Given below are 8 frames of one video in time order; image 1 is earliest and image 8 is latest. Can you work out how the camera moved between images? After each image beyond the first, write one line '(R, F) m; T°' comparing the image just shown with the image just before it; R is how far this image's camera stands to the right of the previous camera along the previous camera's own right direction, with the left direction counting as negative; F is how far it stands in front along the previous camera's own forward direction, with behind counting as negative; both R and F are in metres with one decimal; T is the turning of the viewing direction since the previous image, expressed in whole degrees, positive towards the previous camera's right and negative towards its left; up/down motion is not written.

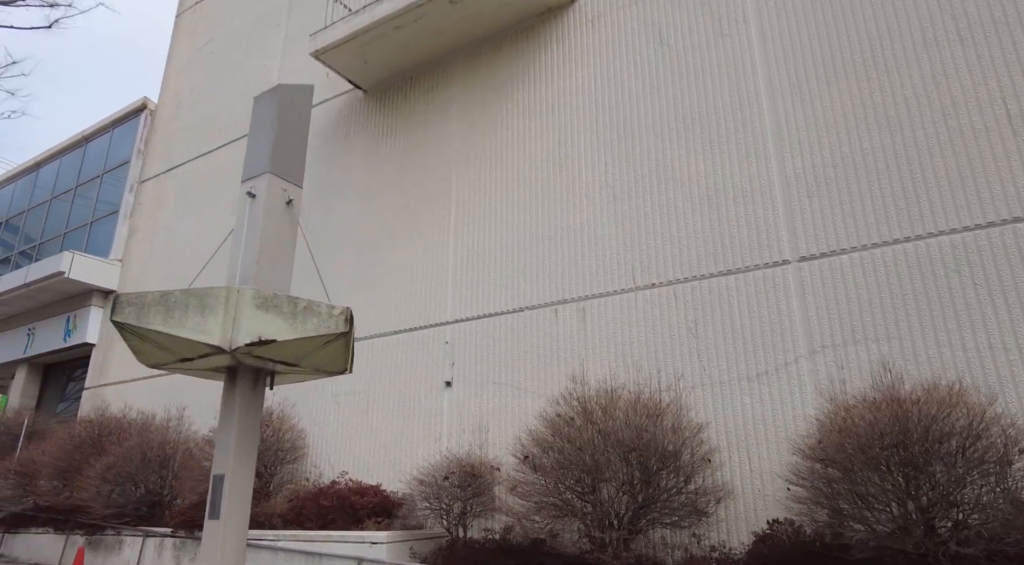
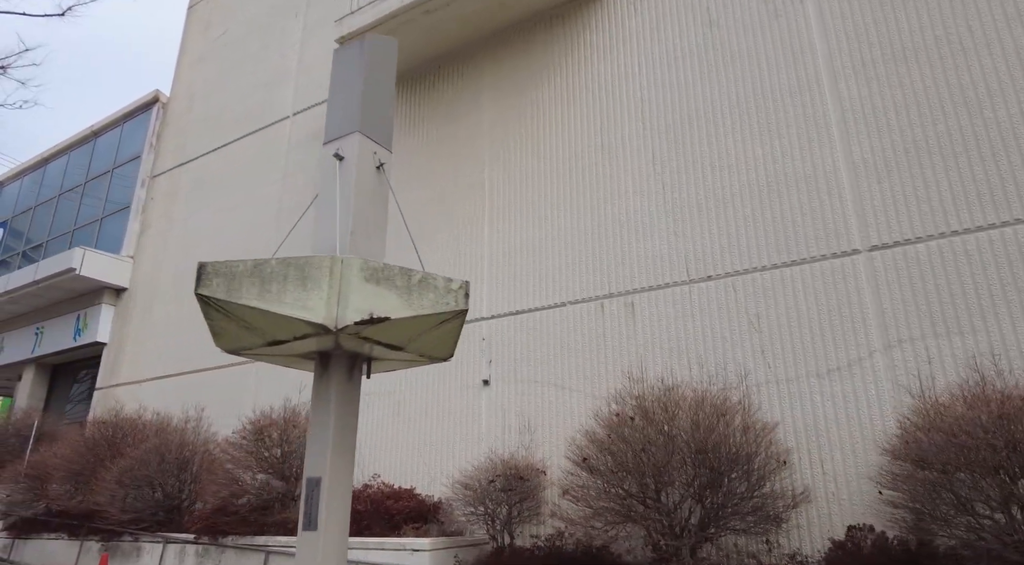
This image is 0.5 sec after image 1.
(-0.6, +0.5) m; 0°
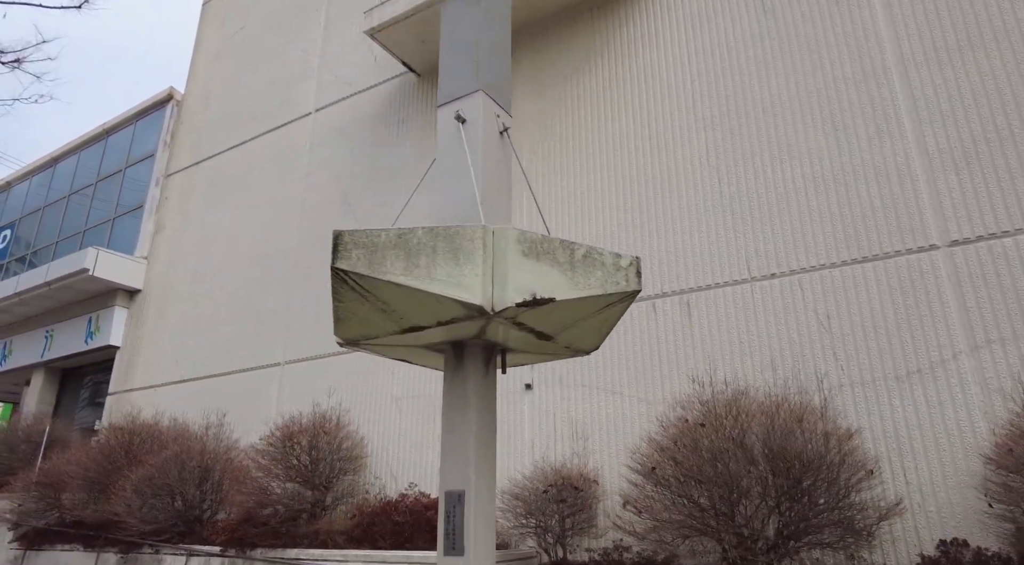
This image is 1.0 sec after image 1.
(-0.7, +0.5) m; 0°
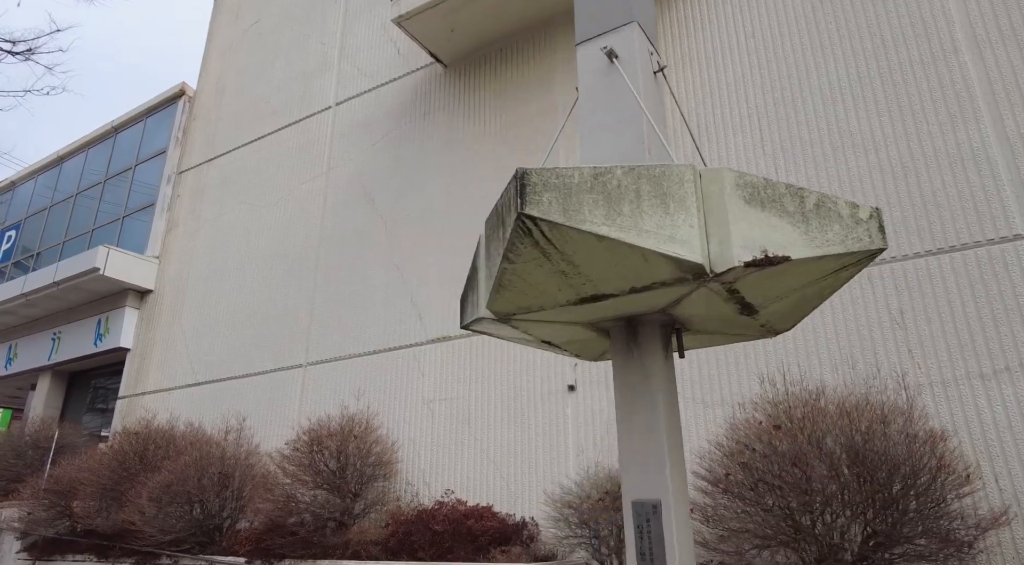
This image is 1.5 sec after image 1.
(-0.6, +0.5) m; 0°
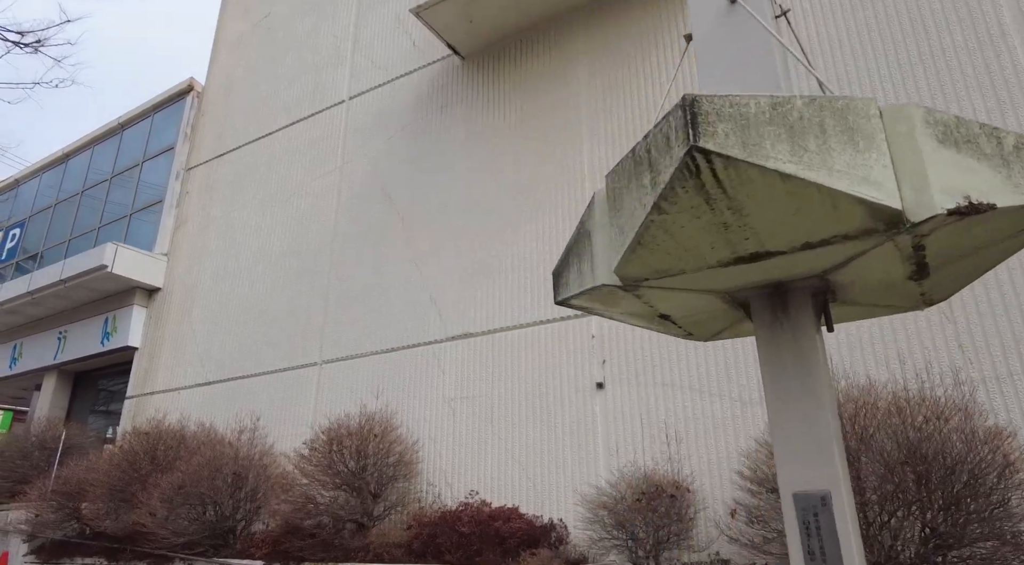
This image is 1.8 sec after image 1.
(-0.4, +0.3) m; 0°
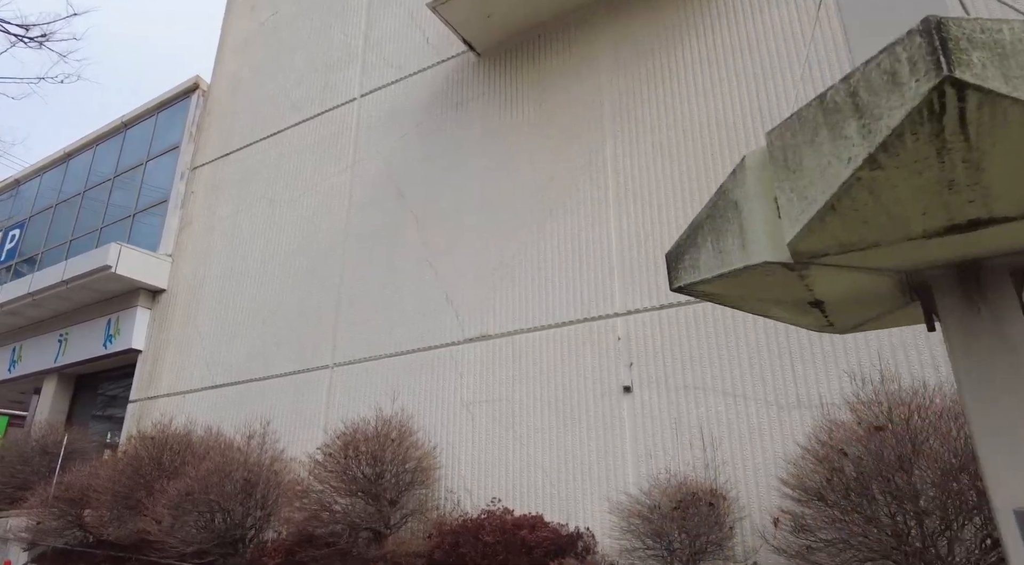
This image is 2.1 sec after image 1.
(-0.4, +0.3) m; 0°
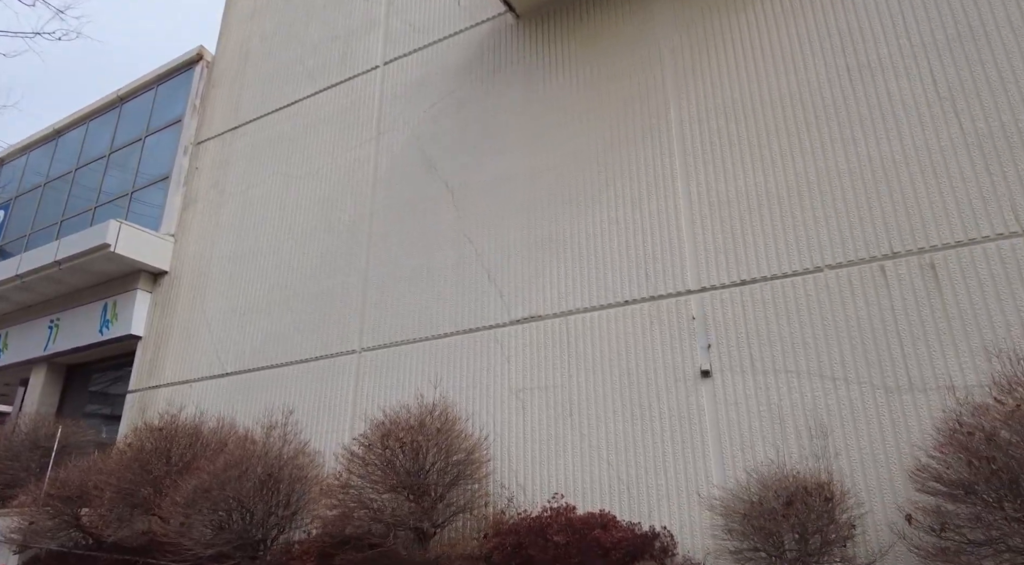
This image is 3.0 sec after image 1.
(-1.0, +0.9) m; +1°
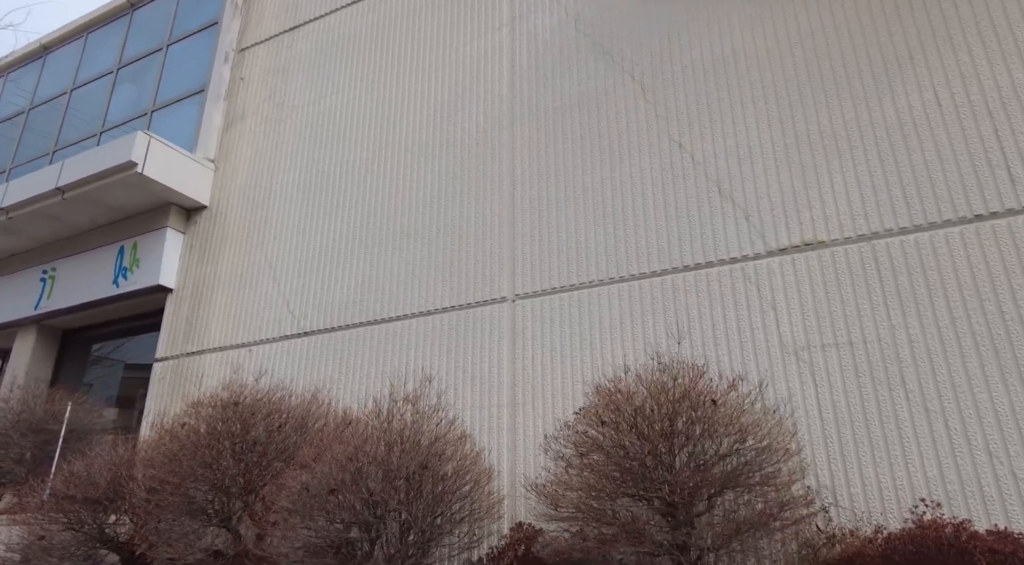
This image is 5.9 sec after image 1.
(-2.8, +3.1) m; +3°
